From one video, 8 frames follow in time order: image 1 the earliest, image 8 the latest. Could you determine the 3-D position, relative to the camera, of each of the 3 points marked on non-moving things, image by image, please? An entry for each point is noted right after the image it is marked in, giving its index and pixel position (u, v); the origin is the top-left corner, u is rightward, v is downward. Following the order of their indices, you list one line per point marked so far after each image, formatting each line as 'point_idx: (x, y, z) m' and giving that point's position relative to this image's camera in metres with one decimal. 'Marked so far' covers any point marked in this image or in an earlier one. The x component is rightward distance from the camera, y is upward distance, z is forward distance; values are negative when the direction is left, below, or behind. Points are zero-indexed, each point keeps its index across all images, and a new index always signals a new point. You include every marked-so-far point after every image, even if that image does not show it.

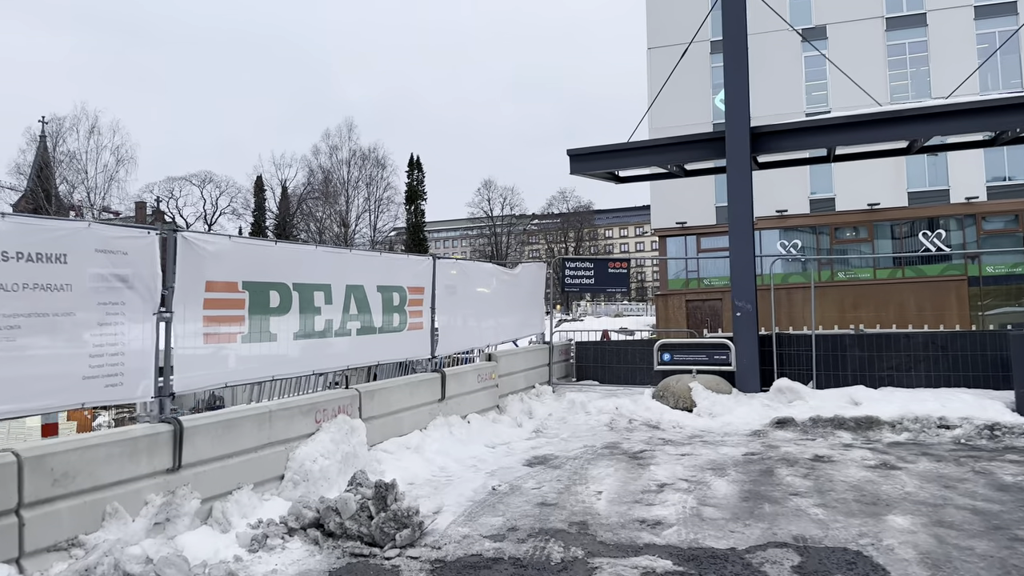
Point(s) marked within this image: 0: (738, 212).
0: (+2.8, +0.9, +10.0) m
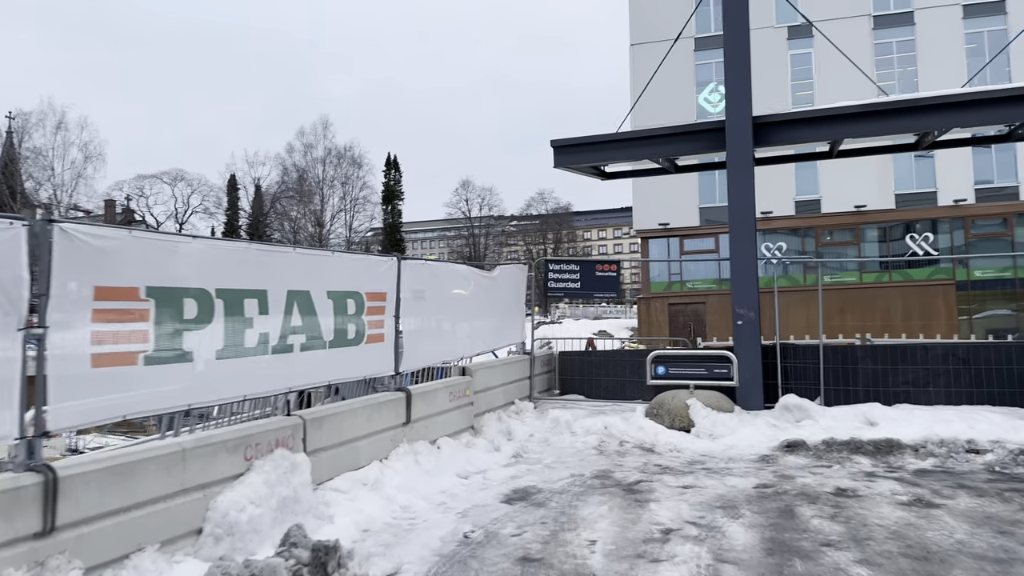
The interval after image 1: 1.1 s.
0: (+2.6, +0.9, +9.0) m
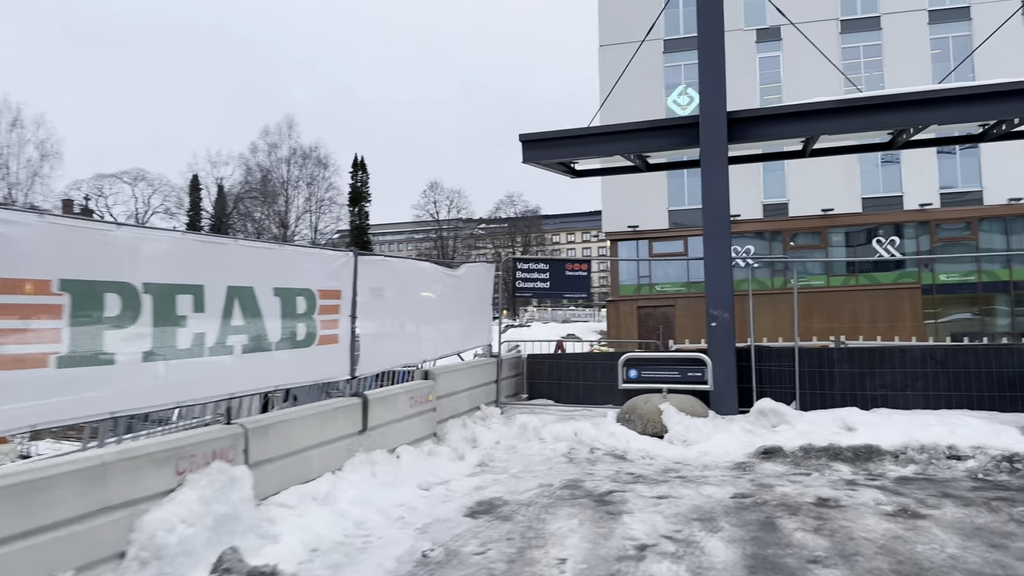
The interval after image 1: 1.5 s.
0: (+2.2, +0.9, +8.7) m
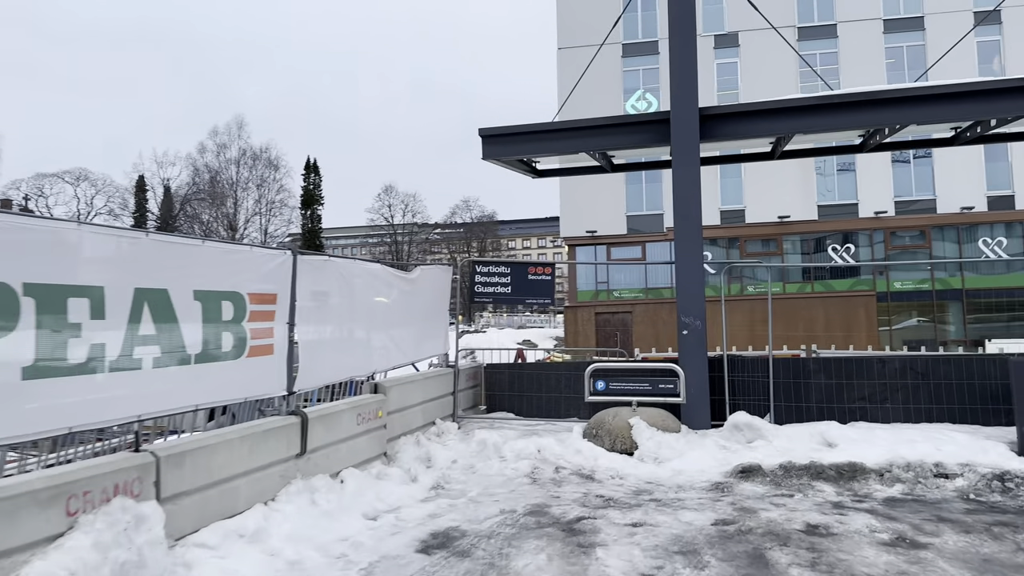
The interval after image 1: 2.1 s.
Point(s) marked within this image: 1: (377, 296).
0: (+1.8, +0.8, +8.2) m
1: (-1.2, -0.1, +7.3) m
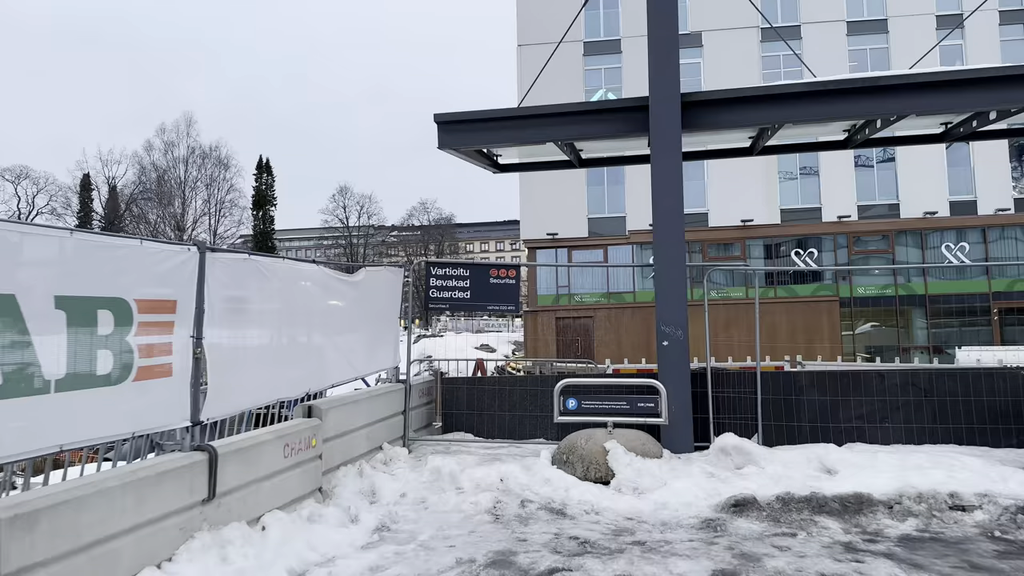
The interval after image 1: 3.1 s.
0: (+1.4, +0.7, +7.4) m
1: (-1.5, -0.1, +6.3) m
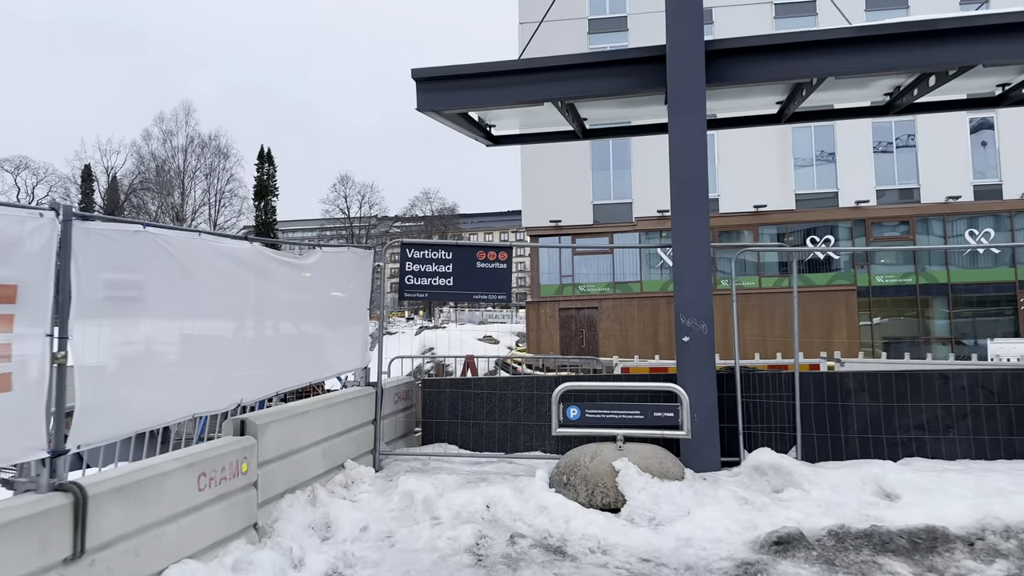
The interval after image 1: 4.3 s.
0: (+1.3, +0.9, +6.2) m
1: (-1.6, 0.0, +5.1) m
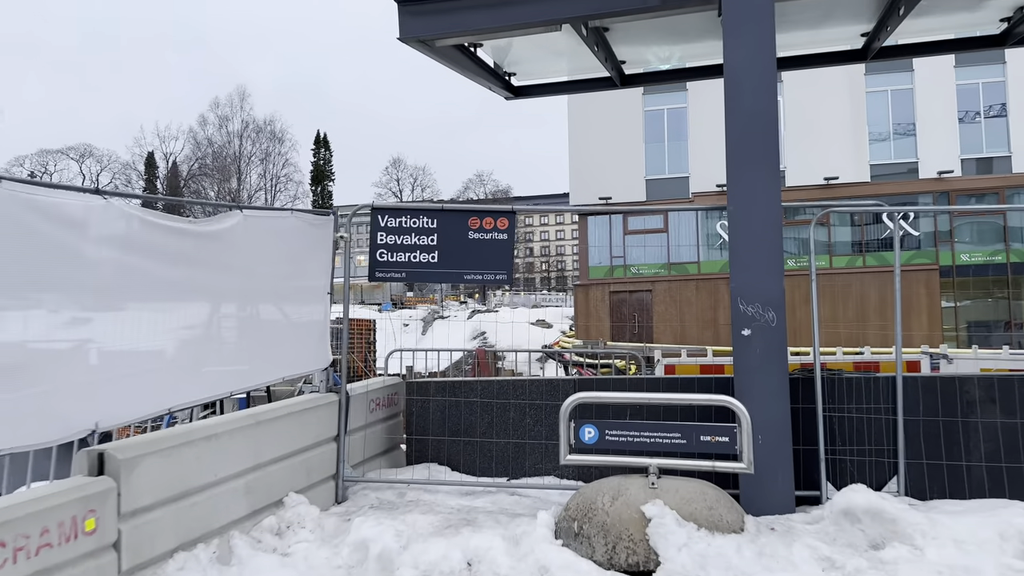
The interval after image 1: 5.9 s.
0: (+1.3, +1.0, +4.6) m
1: (-1.7, +0.1, +3.8) m
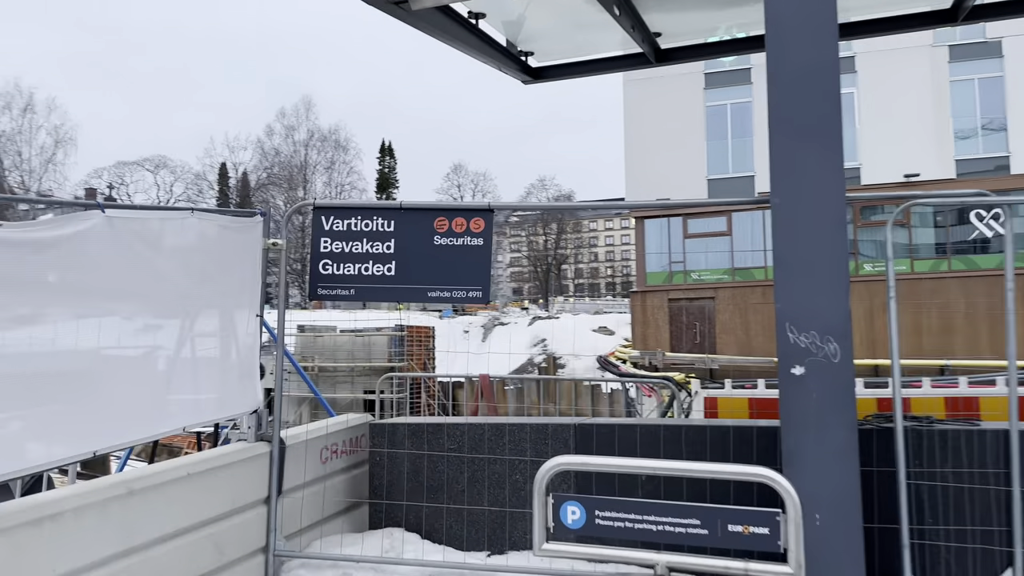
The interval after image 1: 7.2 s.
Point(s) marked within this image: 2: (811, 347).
0: (+1.2, +0.9, +3.4) m
1: (-1.9, 0.0, +2.8) m
2: (+1.2, -0.2, +3.2) m
